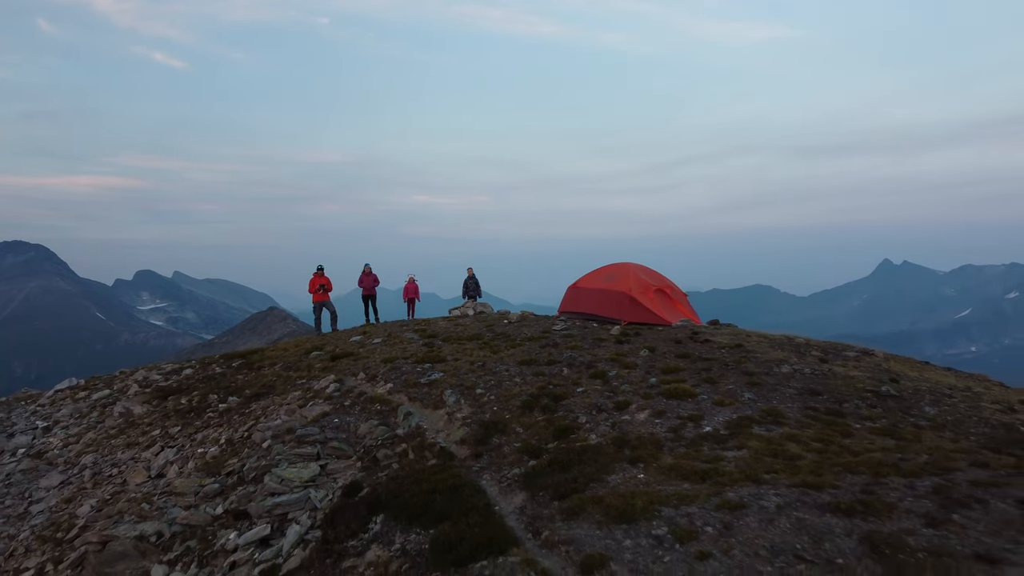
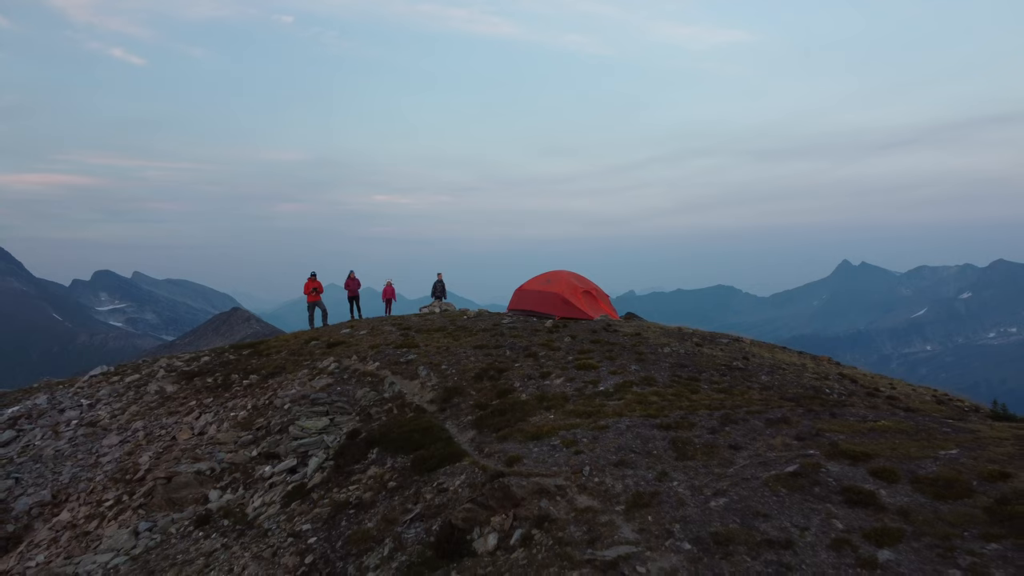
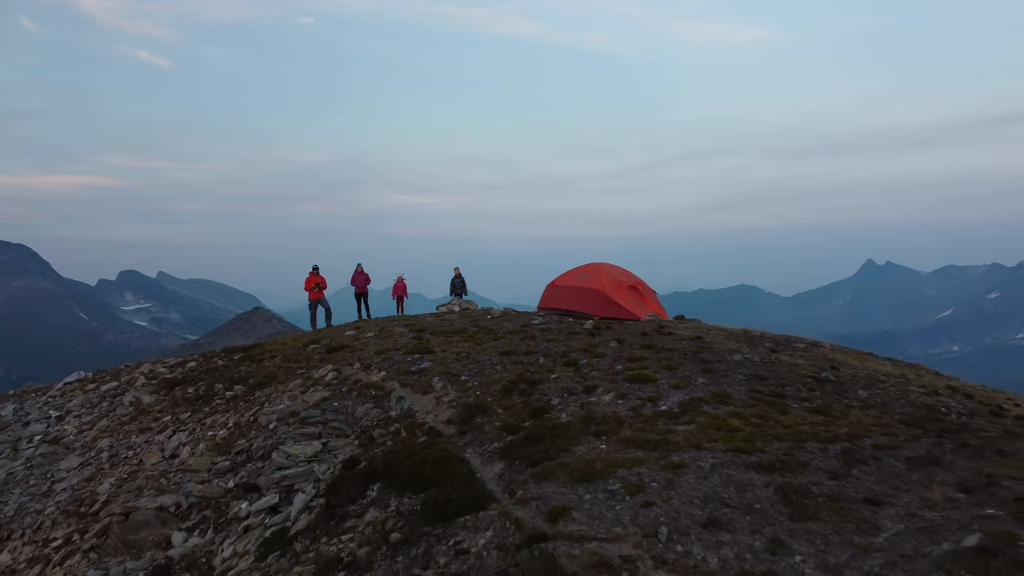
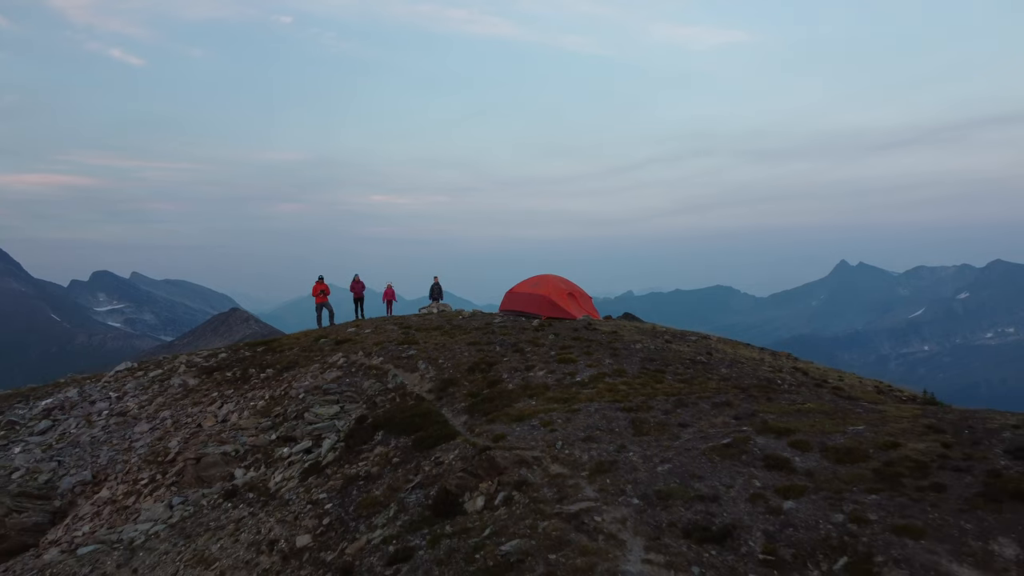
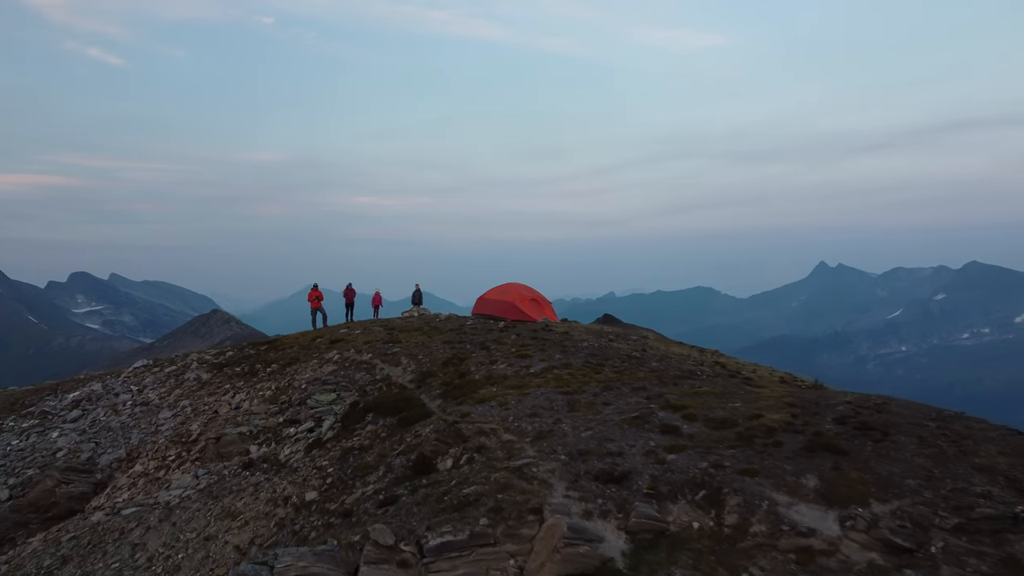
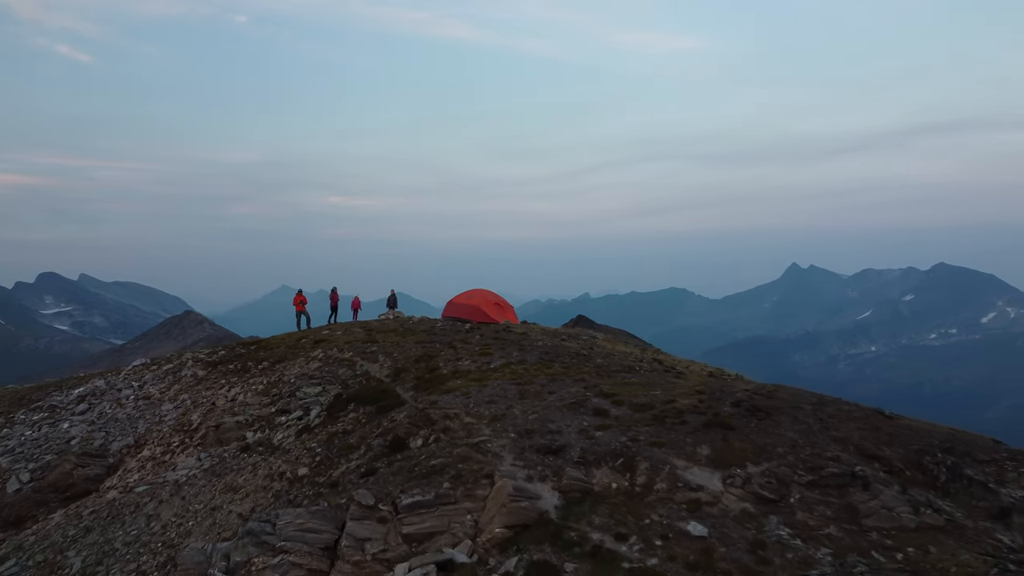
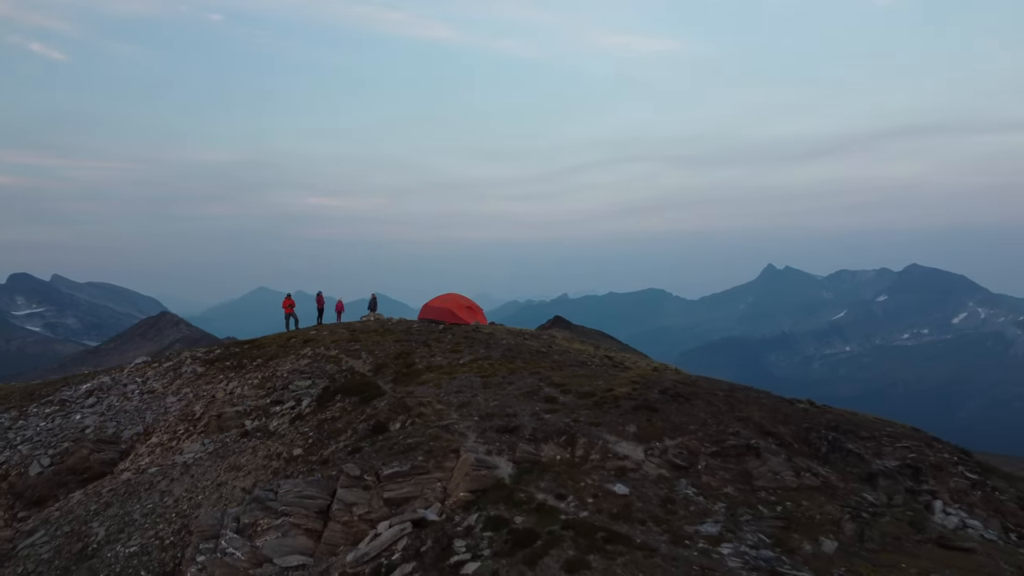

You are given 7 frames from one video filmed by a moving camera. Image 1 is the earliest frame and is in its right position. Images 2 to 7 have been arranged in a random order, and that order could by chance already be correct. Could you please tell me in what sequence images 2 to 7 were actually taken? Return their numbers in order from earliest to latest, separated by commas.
3, 2, 4, 5, 6, 7
